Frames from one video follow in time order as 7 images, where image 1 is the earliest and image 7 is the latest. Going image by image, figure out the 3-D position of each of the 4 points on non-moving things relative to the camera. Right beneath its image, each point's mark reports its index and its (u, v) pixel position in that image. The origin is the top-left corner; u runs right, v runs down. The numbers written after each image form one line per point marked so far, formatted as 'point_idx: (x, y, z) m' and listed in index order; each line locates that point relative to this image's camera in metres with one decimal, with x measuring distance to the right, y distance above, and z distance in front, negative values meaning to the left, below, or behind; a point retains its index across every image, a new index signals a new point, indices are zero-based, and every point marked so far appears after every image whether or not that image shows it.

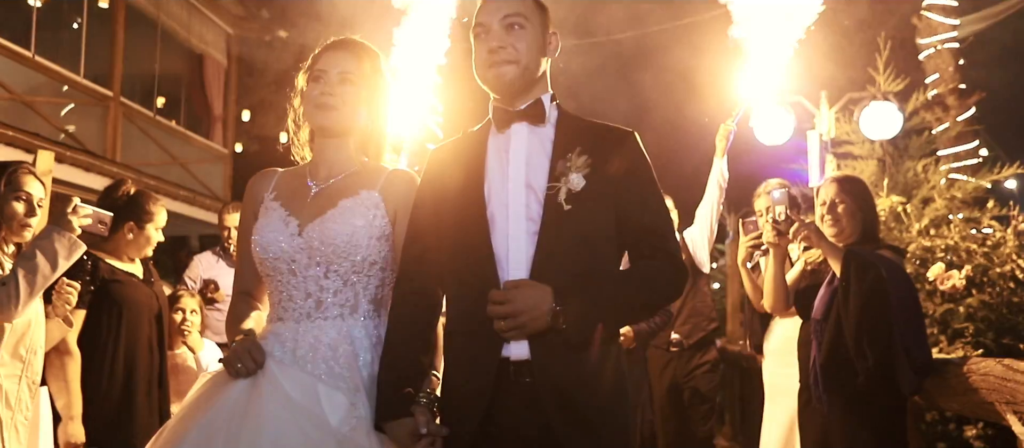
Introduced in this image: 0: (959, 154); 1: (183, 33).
0: (+4.9, +0.8, +7.8) m
1: (-5.9, +3.4, +12.8) m
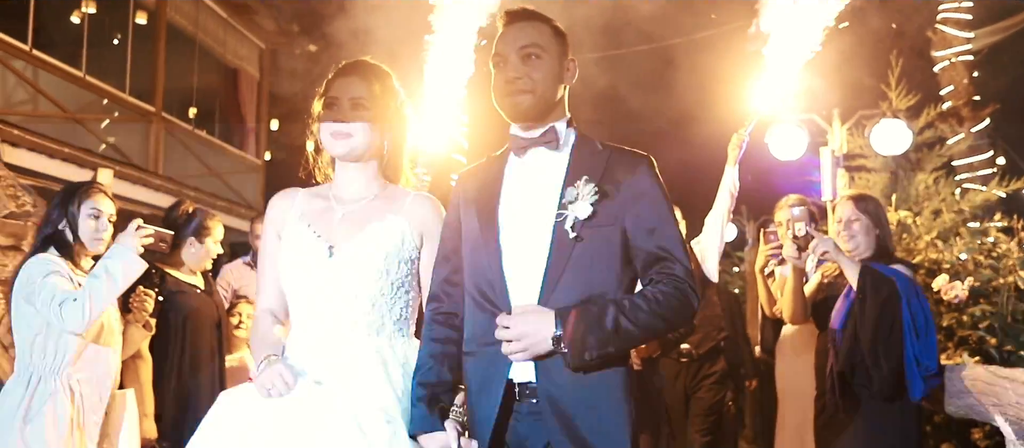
0: (+5.2, +0.7, +8.1) m
1: (-5.5, +3.3, +13.4) m
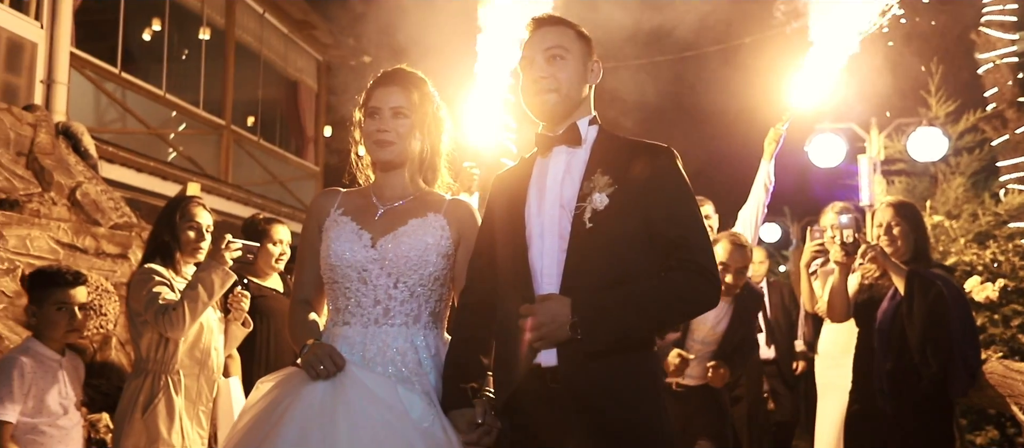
0: (+5.8, +0.7, +8.2) m
1: (-4.6, +3.2, +14.2) m
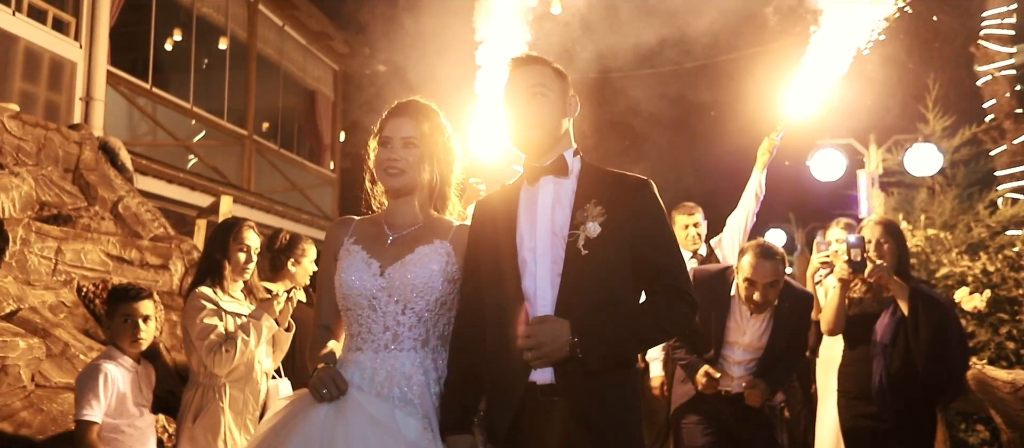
0: (+6.0, +0.6, +8.6) m
1: (-4.3, +3.1, +14.6) m
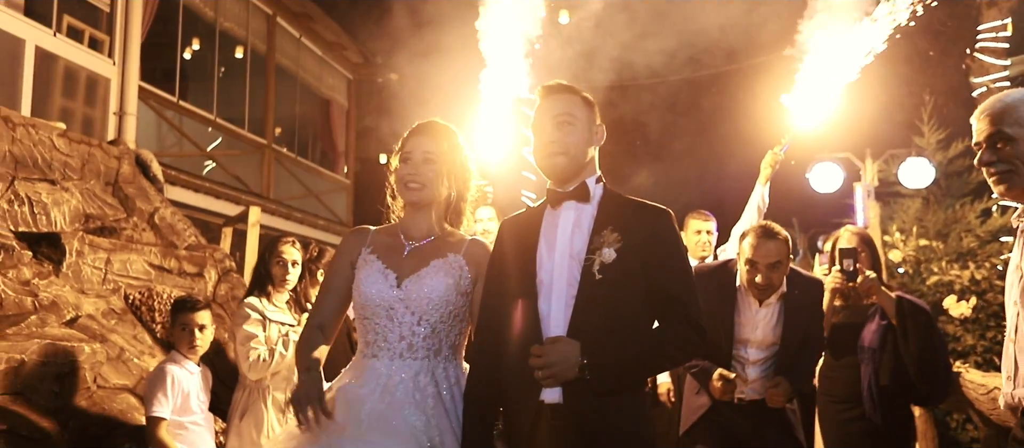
0: (+6.1, +0.5, +8.9) m
1: (-4.1, +3.0, +15.1) m
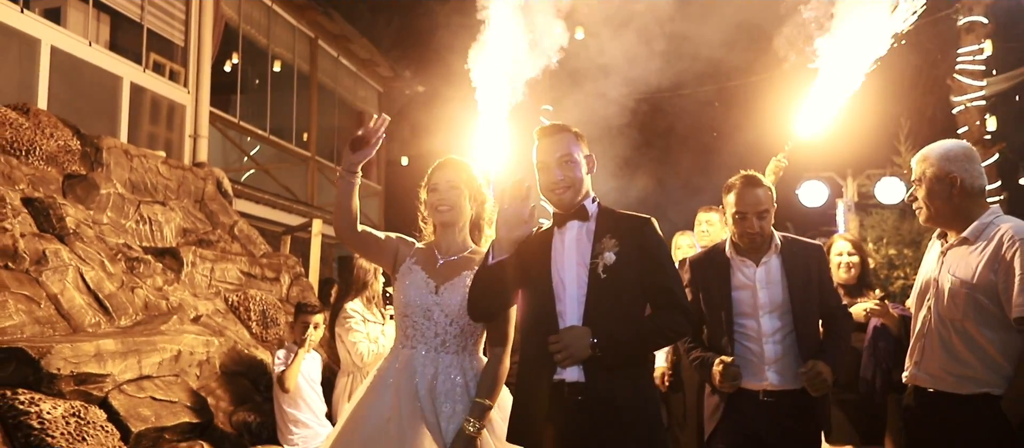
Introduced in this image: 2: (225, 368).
0: (+6.5, +0.4, +10.1) m
1: (-3.7, +2.9, +16.3) m
2: (-2.6, -1.3, +6.5) m
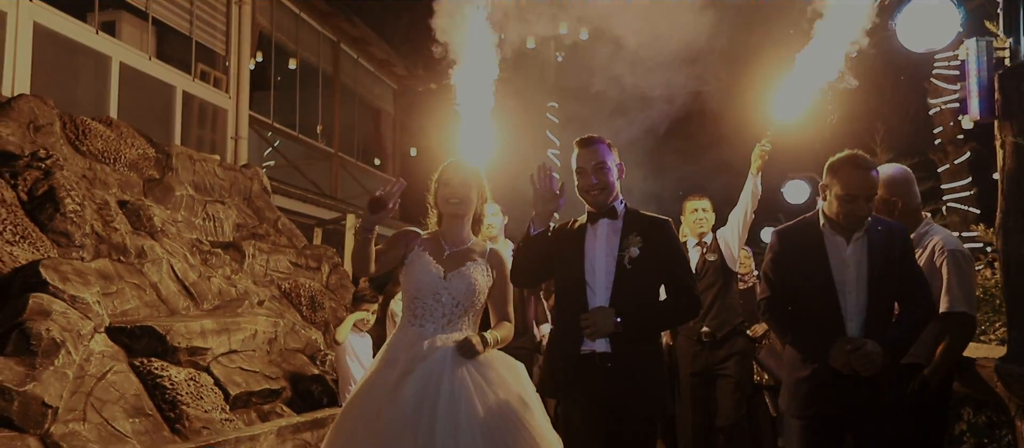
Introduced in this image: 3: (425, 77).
0: (+6.7, +0.5, +11.1) m
1: (-3.5, +3.1, +17.3) m
2: (-2.4, -1.3, +7.6) m
3: (-2.2, +3.7, +18.2) m
